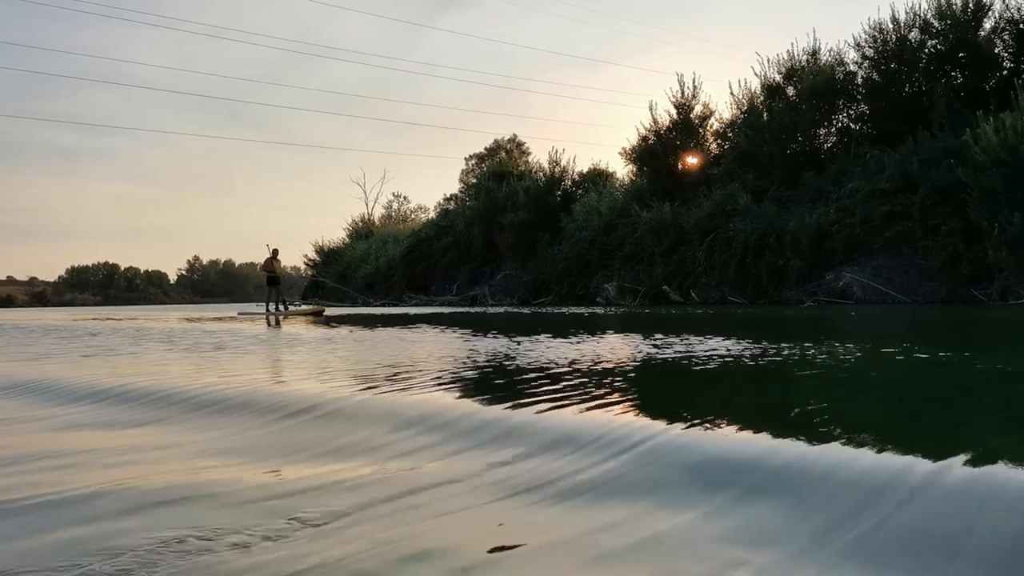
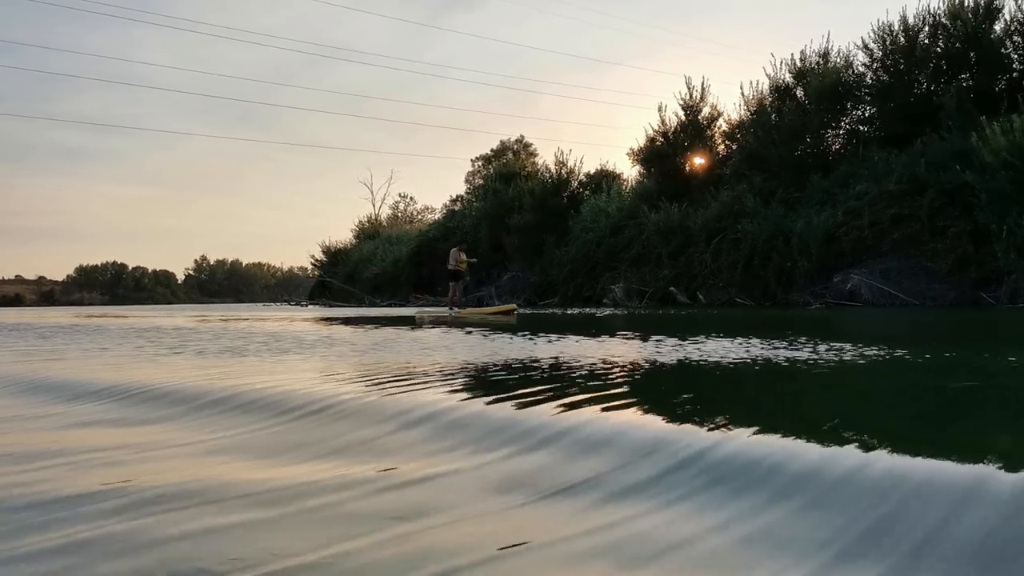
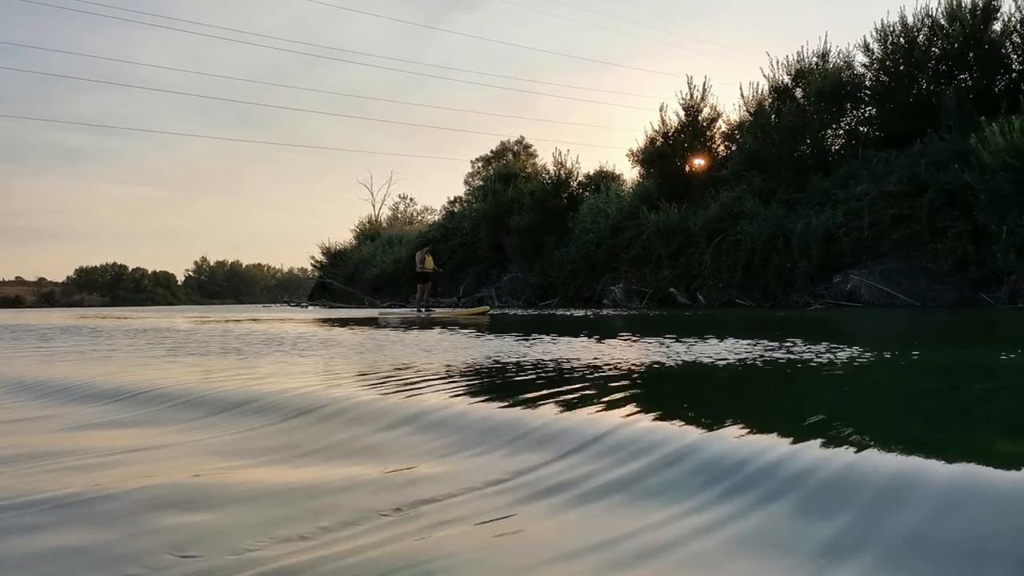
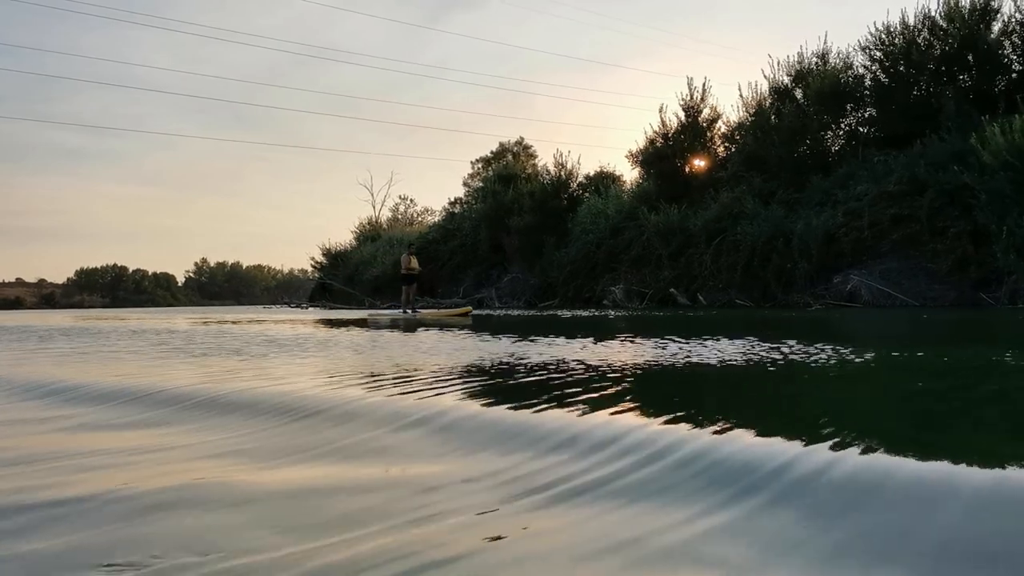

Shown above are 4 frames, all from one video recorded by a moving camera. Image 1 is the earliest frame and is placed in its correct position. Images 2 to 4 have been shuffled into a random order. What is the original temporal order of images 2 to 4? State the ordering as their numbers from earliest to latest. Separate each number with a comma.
4, 3, 2
